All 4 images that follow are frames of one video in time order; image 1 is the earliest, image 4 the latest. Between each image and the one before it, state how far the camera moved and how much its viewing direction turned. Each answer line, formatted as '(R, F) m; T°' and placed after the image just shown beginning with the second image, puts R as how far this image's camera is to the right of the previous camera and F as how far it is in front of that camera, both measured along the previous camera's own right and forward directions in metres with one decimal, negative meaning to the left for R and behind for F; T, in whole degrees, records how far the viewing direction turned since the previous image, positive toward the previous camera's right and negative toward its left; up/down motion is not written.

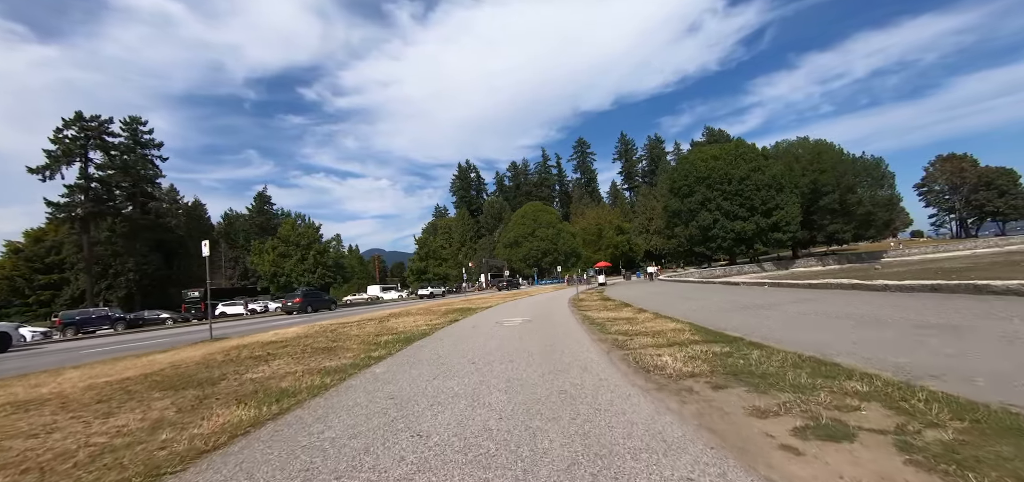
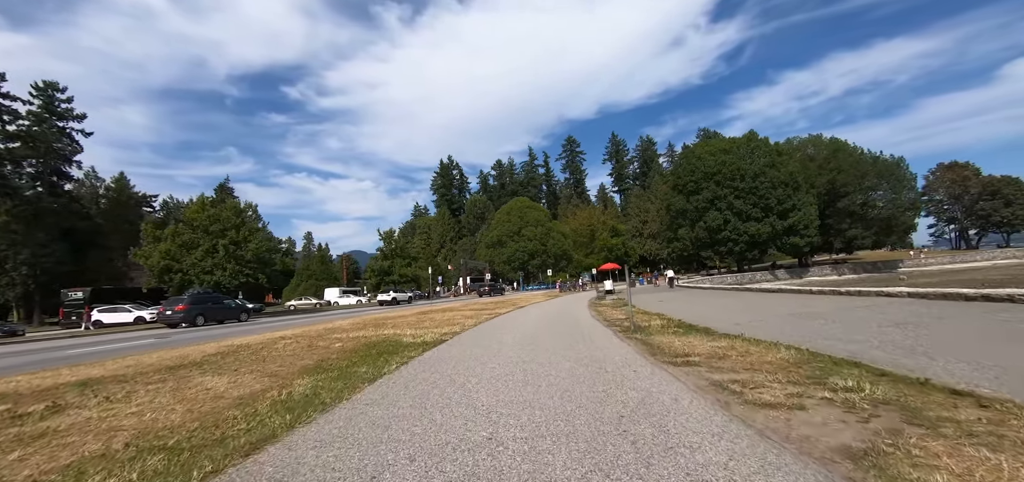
(+0.1, +10.0) m; +2°
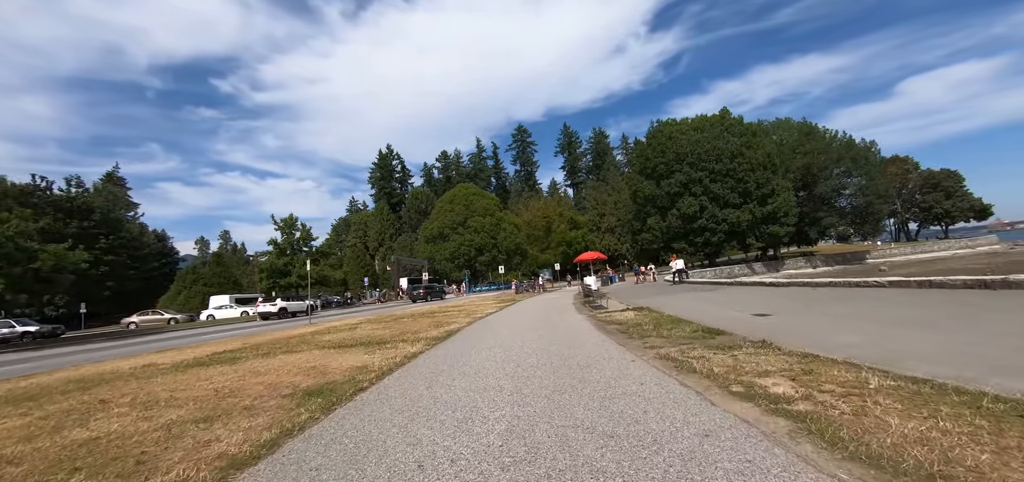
(+0.7, +11.1) m; +7°
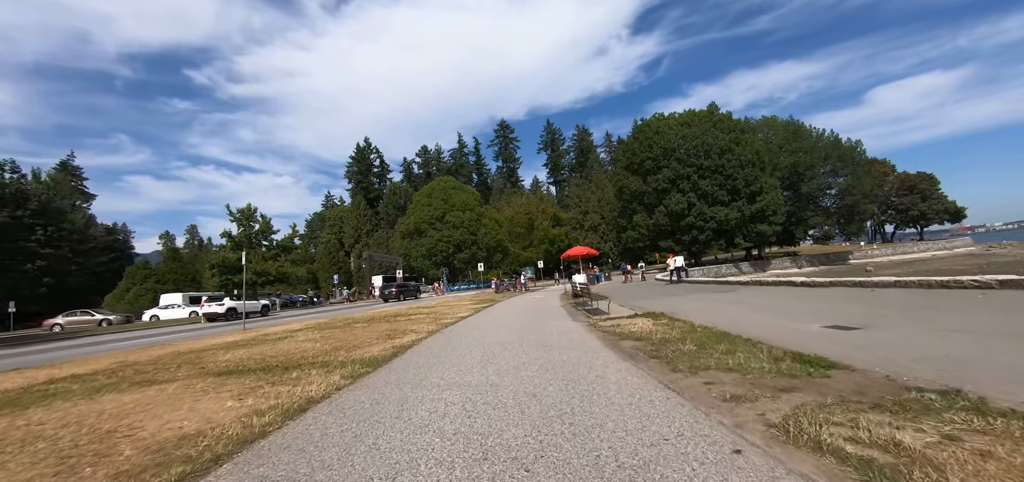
(+0.1, +2.8) m; +2°
